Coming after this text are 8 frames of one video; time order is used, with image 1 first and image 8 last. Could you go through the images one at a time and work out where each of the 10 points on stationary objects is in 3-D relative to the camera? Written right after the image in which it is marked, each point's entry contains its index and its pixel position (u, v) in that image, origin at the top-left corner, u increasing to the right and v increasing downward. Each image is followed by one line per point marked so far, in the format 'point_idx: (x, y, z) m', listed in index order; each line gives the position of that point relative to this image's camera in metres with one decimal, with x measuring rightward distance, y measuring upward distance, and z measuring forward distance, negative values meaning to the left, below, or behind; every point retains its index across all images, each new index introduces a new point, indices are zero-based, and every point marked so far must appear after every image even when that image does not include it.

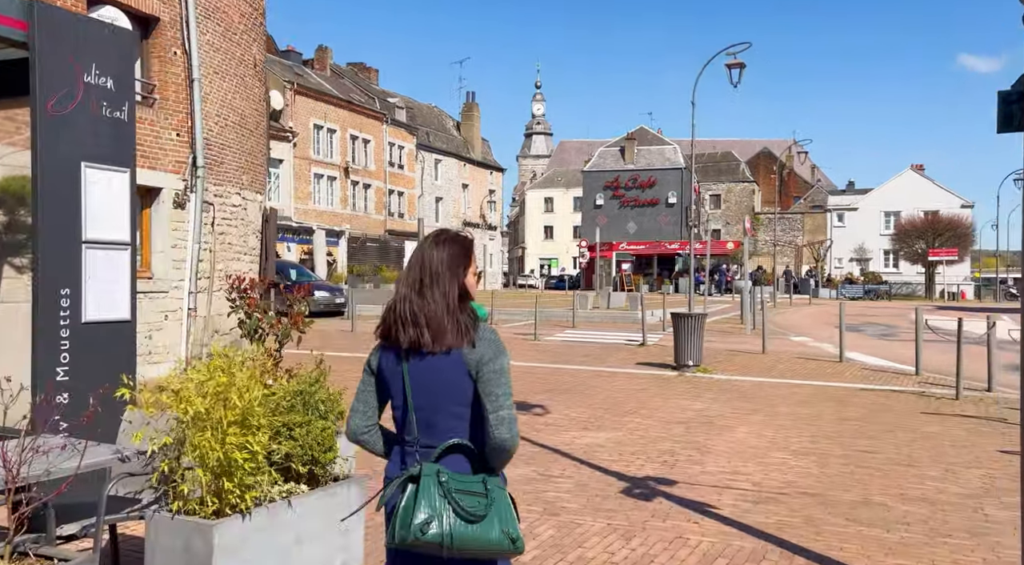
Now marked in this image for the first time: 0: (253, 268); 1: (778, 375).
0: (-4.0, +0.2, +15.3) m
1: (+3.6, -1.3, +13.6) m
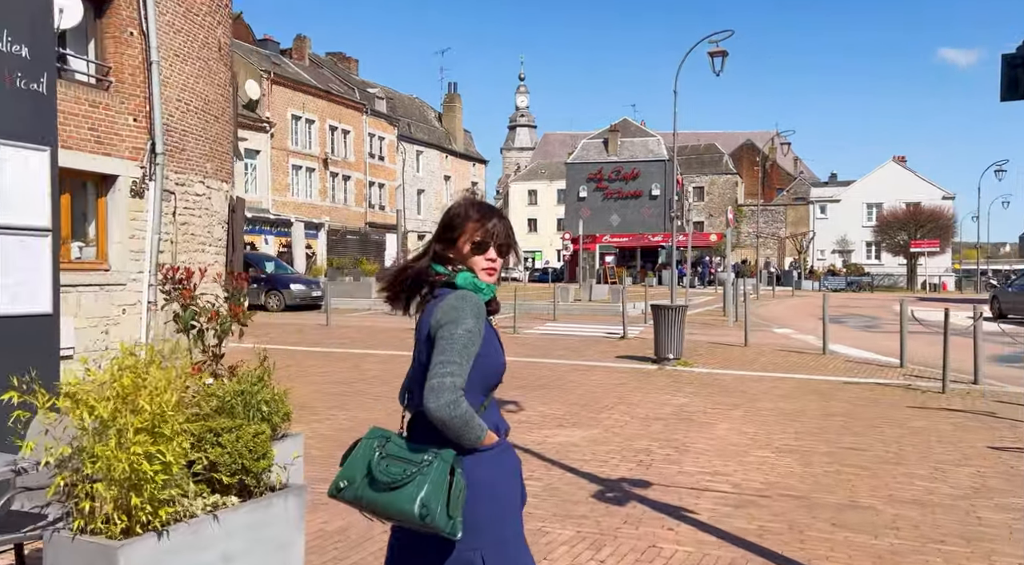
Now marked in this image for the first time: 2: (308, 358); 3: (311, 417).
0: (-4.4, +0.3, +14.8) m
1: (+3.3, -1.1, +13.3) m
2: (-2.9, -1.1, +14.0) m
3: (-1.8, -1.2, +8.9) m
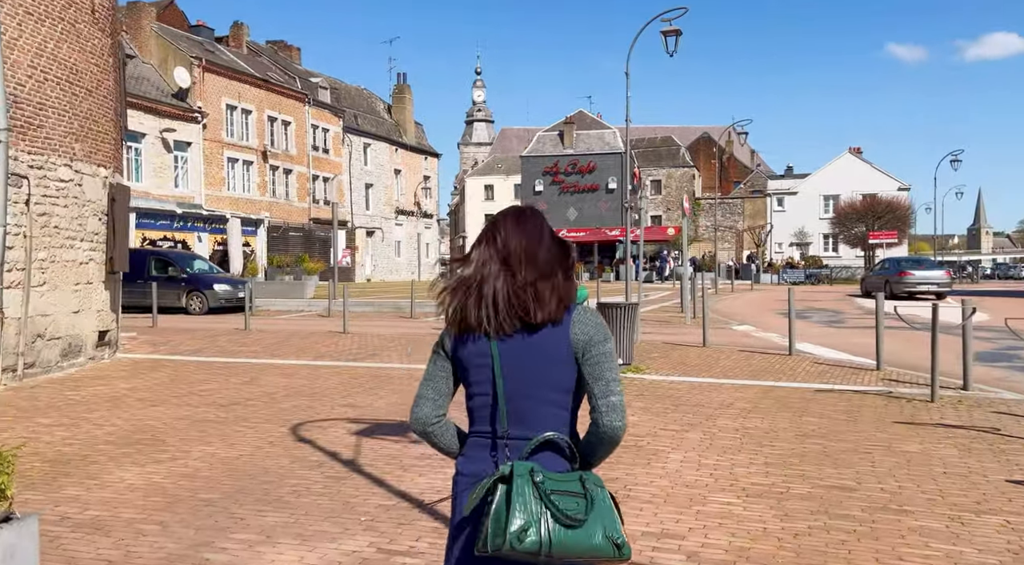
0: (-5.4, +0.3, +12.7) m
1: (+2.4, -1.1, +11.5) m
2: (-3.8, -1.1, +12.0) m
3: (-2.5, -1.2, +6.9) m
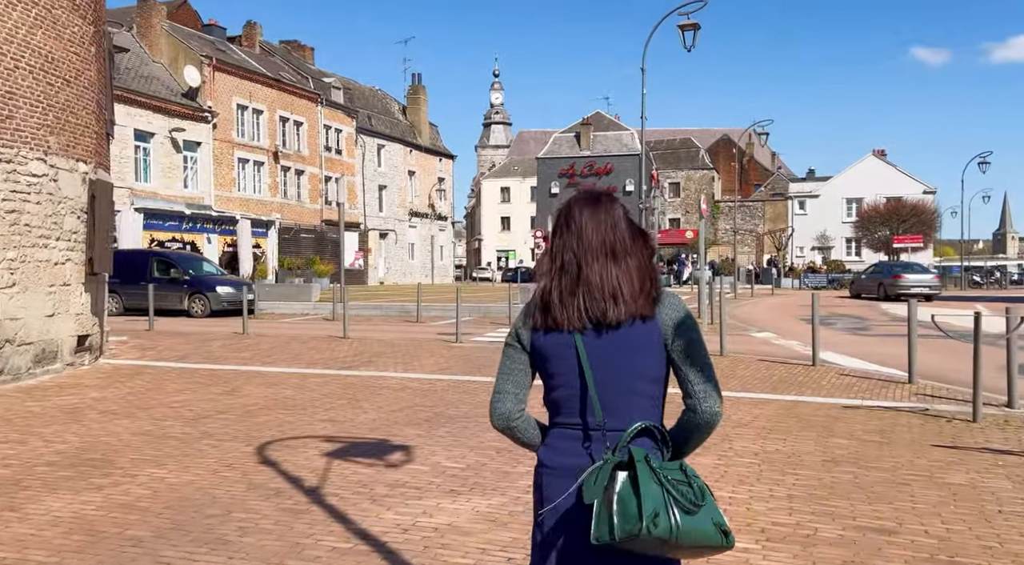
0: (-5.3, +0.3, +12.0) m
1: (+2.4, -1.1, +10.7) m
2: (-3.8, -1.1, +11.2) m
3: (-2.6, -1.2, +6.1) m
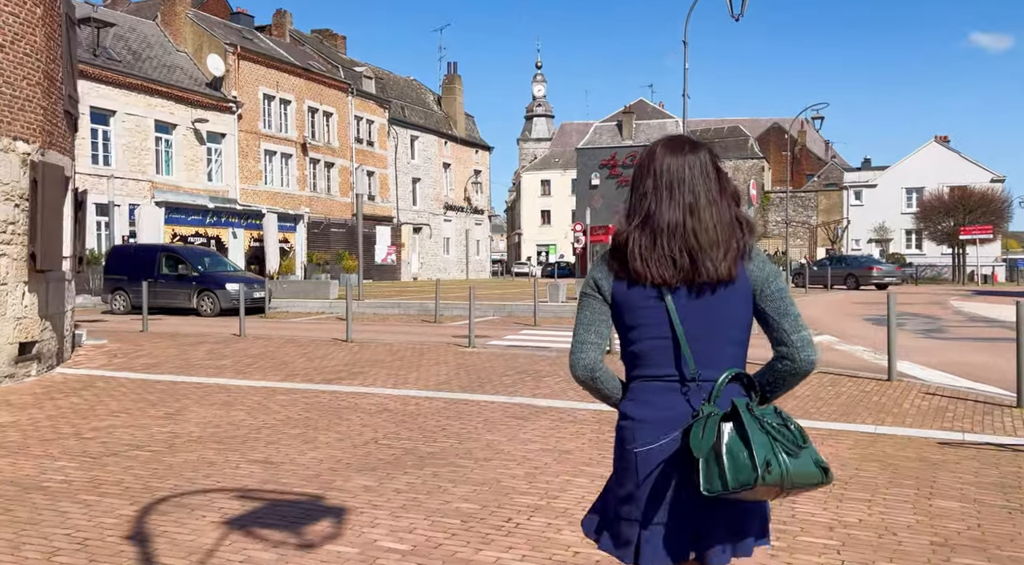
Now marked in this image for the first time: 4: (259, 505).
0: (-5.2, +0.3, +10.3) m
1: (+2.4, -1.1, +8.6) m
2: (-3.7, -1.1, +9.4) m
3: (-2.7, -1.2, +4.3) m
4: (-1.3, -1.2, +5.2) m
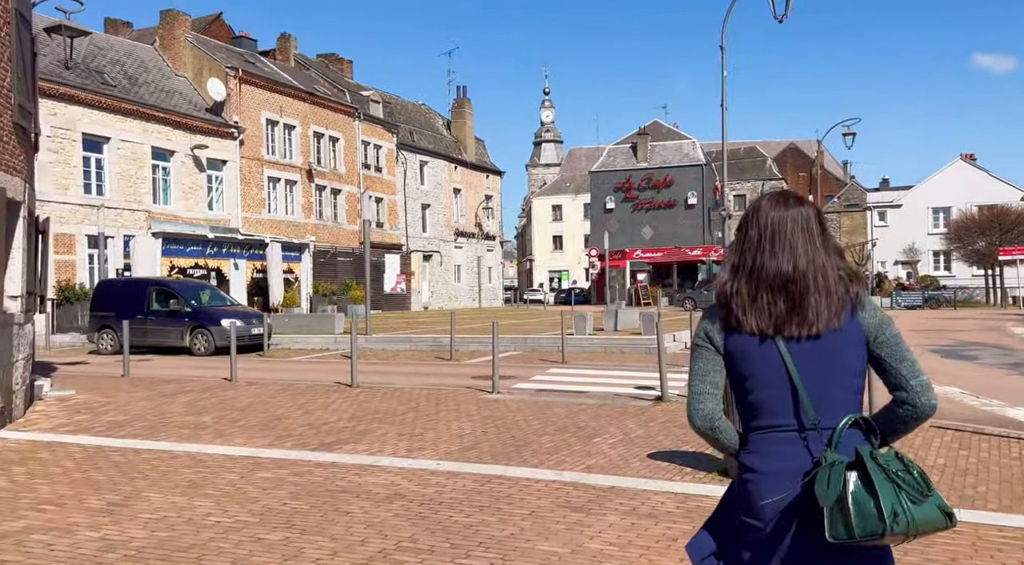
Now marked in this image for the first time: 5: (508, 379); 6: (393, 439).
0: (-4.9, -0.1, +8.4) m
1: (+2.8, -1.3, +6.5) m
2: (-3.4, -1.4, +7.5) m
3: (-2.4, -1.4, +2.3) m
4: (-1.0, -1.4, +3.2) m
5: (-0.1, -1.4, +14.2) m
6: (-1.1, -1.4, +8.9) m
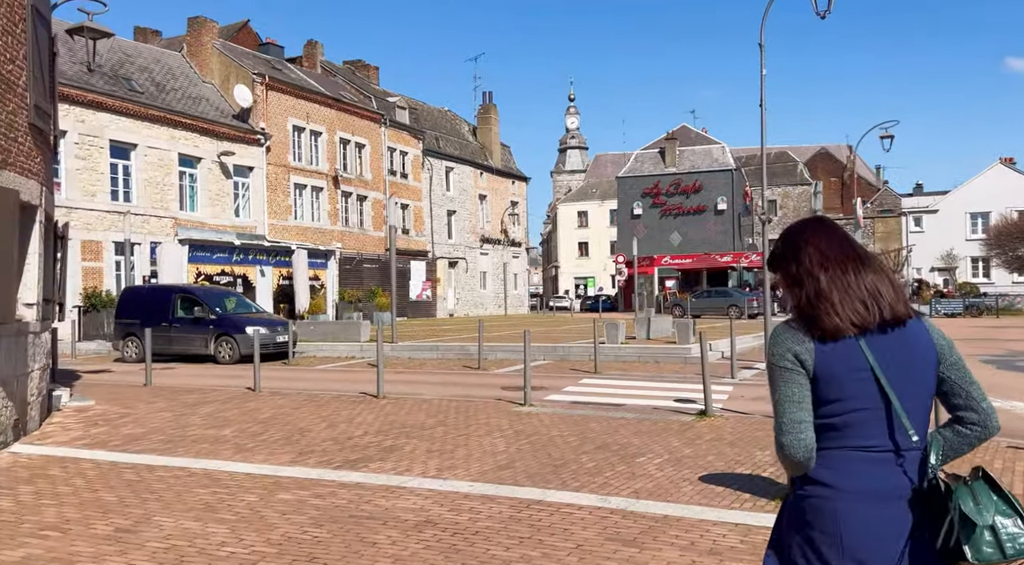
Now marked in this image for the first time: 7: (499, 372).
0: (-4.6, -0.1, +7.9) m
1: (+3.0, -1.4, +5.9) m
2: (-3.1, -1.5, +7.0) m
3: (-2.3, -1.5, +1.8) m
4: (-0.9, -1.4, +2.7) m
5: (+0.4, -1.5, +13.7) m
6: (-0.7, -1.5, +8.4) m
7: (-0.2, -1.5, +16.8) m
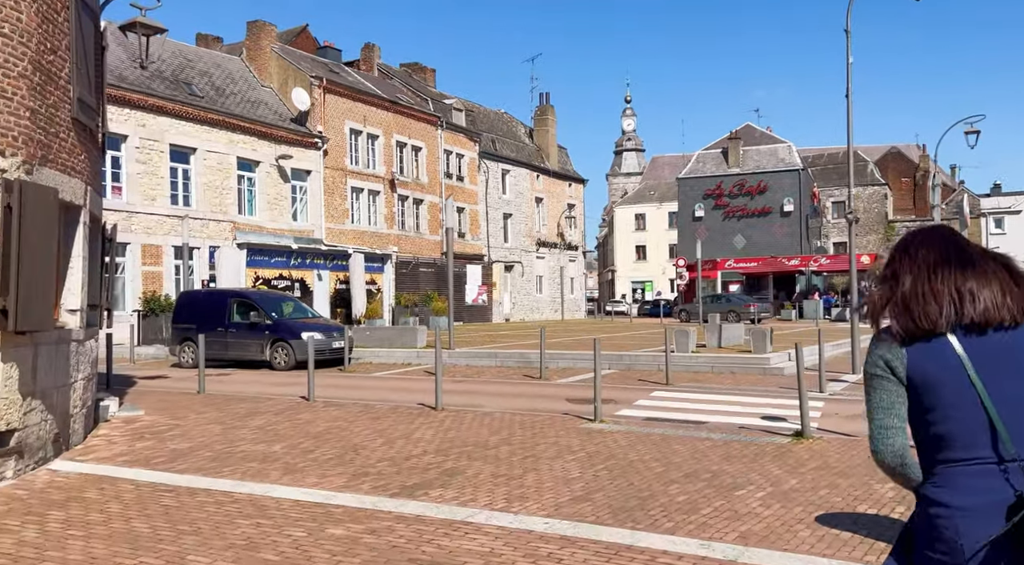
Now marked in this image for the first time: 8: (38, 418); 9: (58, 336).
0: (-4.1, -0.2, +7.3) m
1: (+3.4, -1.4, +4.9) m
2: (-2.6, -1.5, +6.3) m
3: (-2.1, -1.5, +1.1) m
4: (-0.6, -1.4, +1.9) m
5: (+1.2, -1.5, +12.8) m
6: (-0.2, -1.5, +7.5) m
7: (+0.8, -1.6, +15.9) m
8: (-4.0, -1.1, +8.4) m
9: (-4.2, -0.5, +9.2) m
